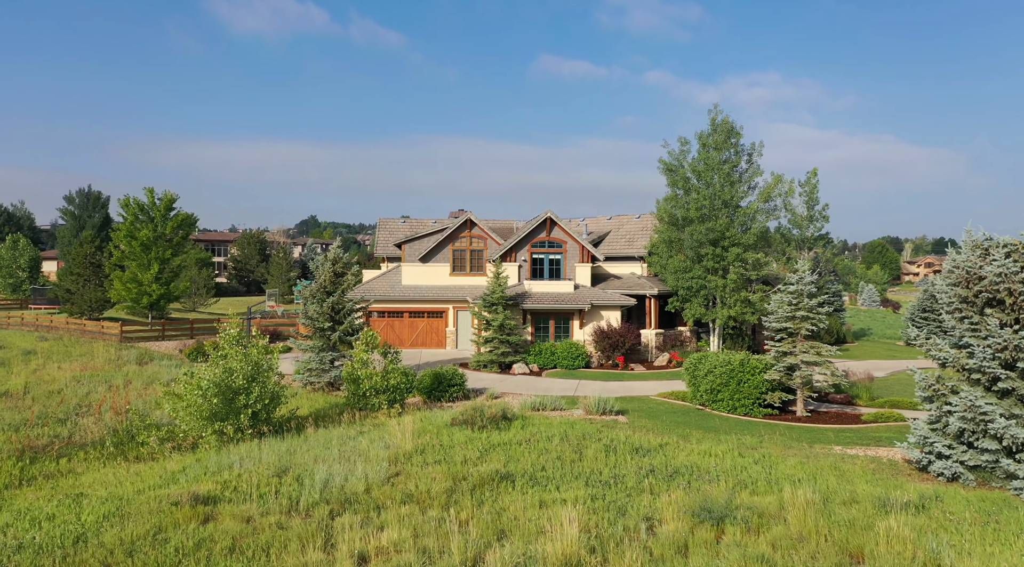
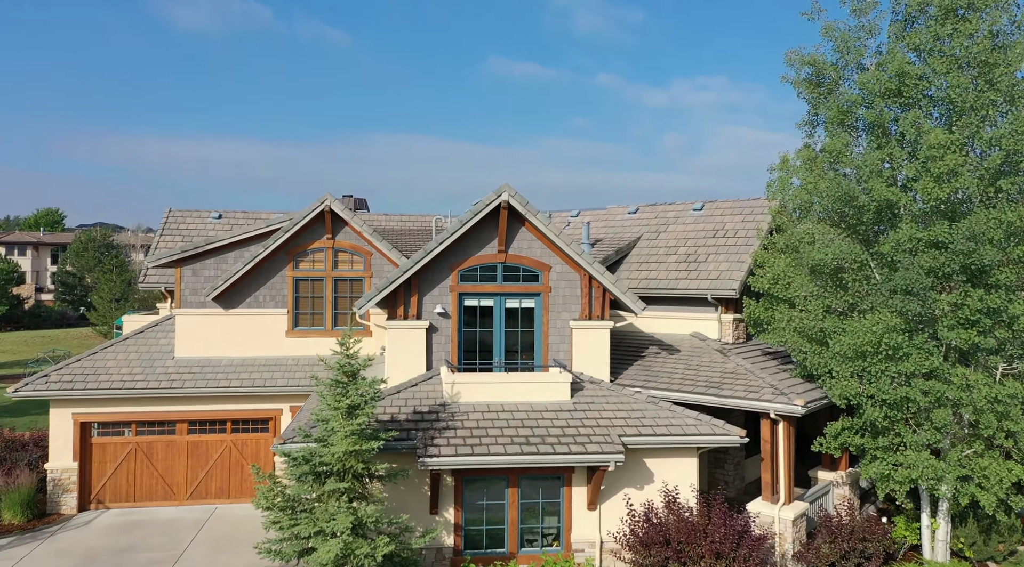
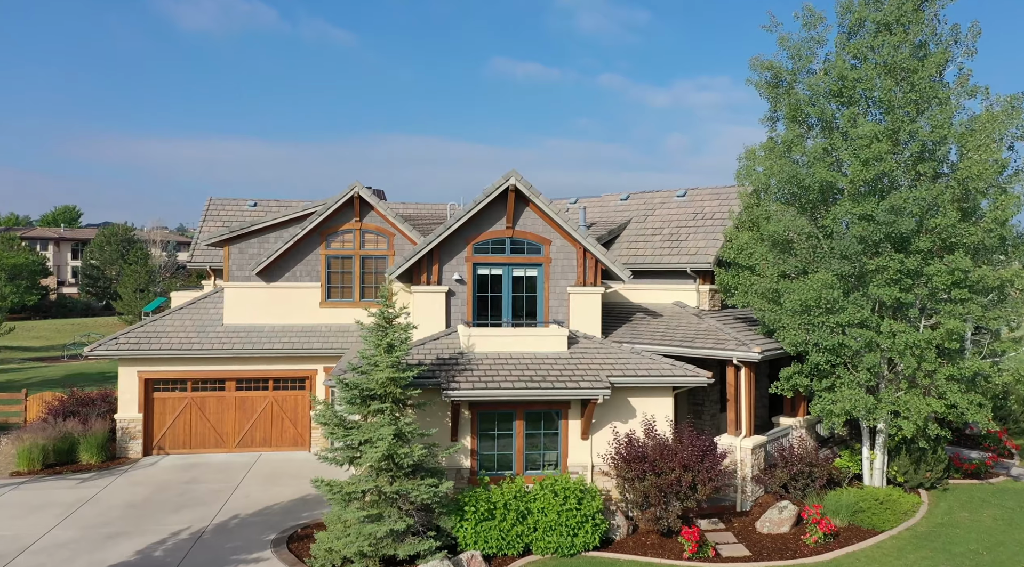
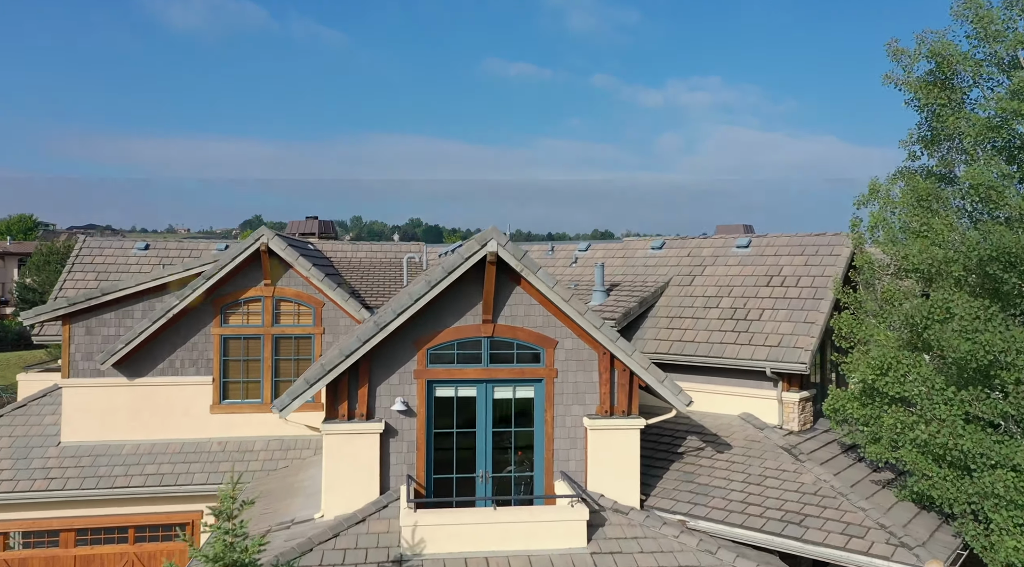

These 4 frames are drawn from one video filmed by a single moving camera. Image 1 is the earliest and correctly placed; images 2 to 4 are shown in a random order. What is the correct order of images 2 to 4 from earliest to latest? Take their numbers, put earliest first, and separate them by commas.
3, 2, 4
